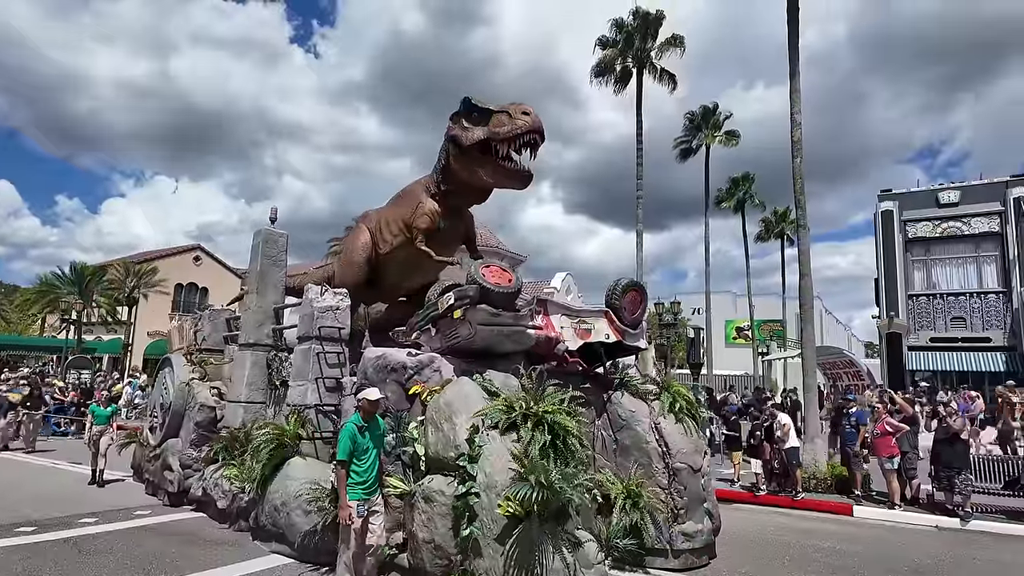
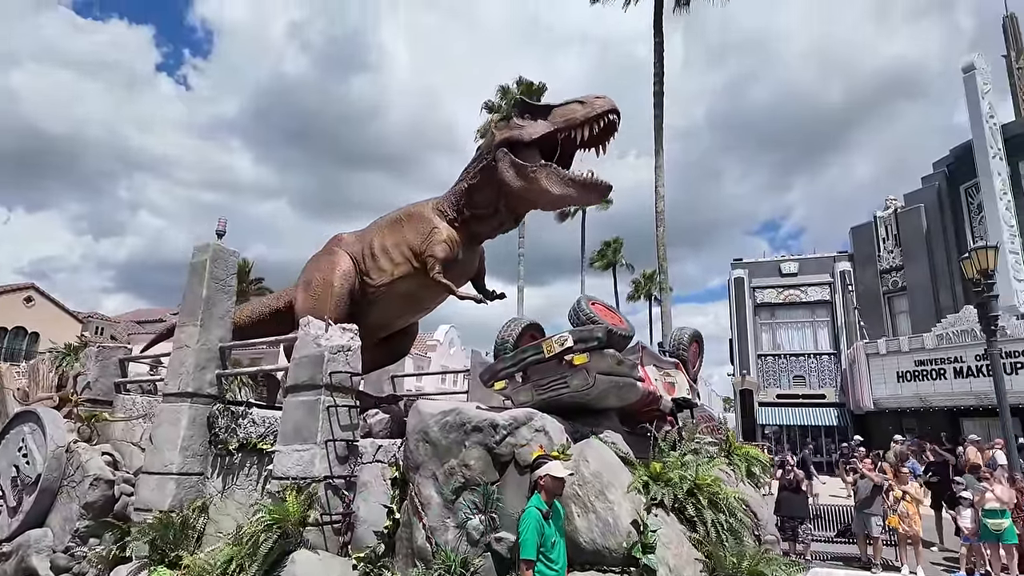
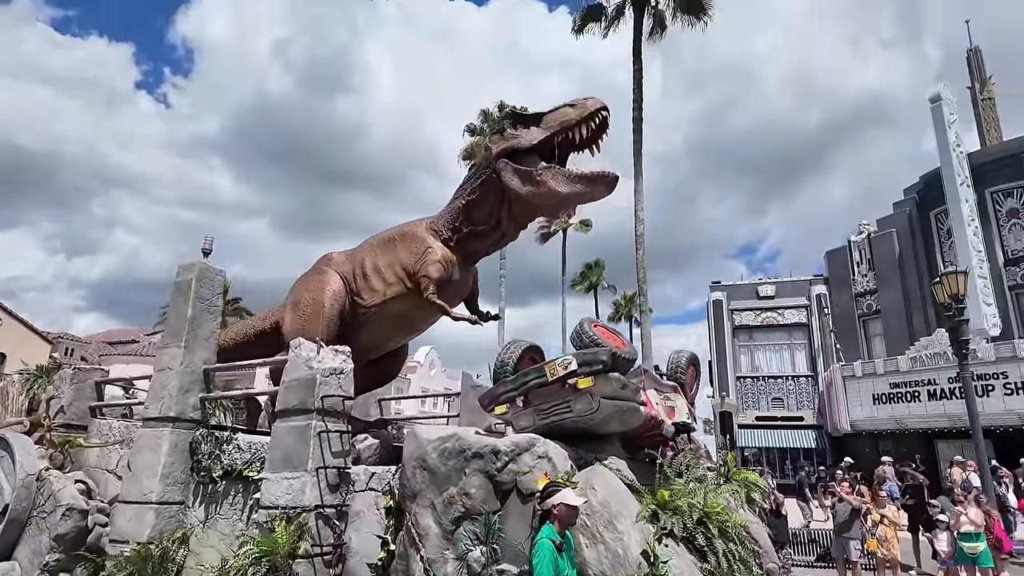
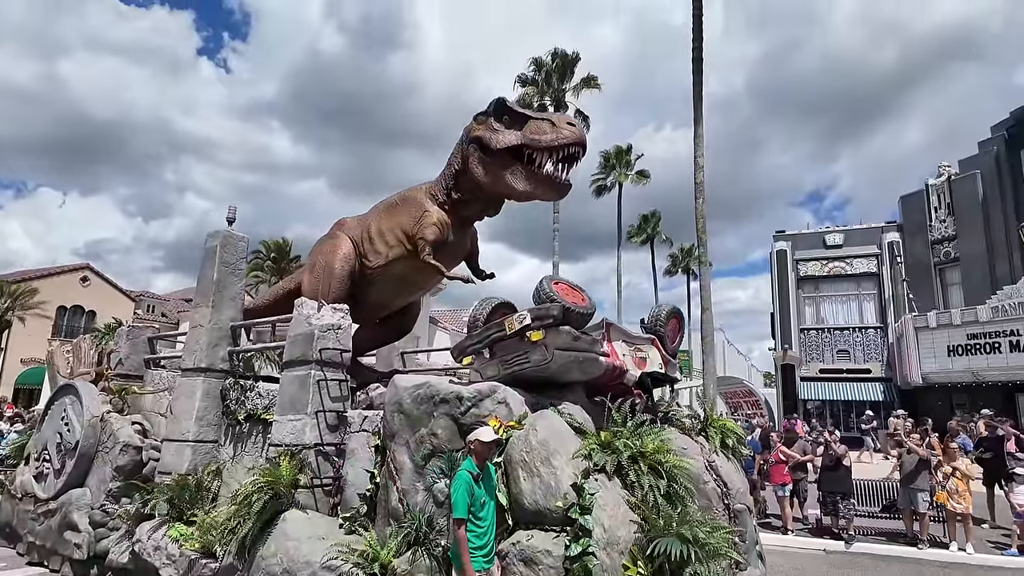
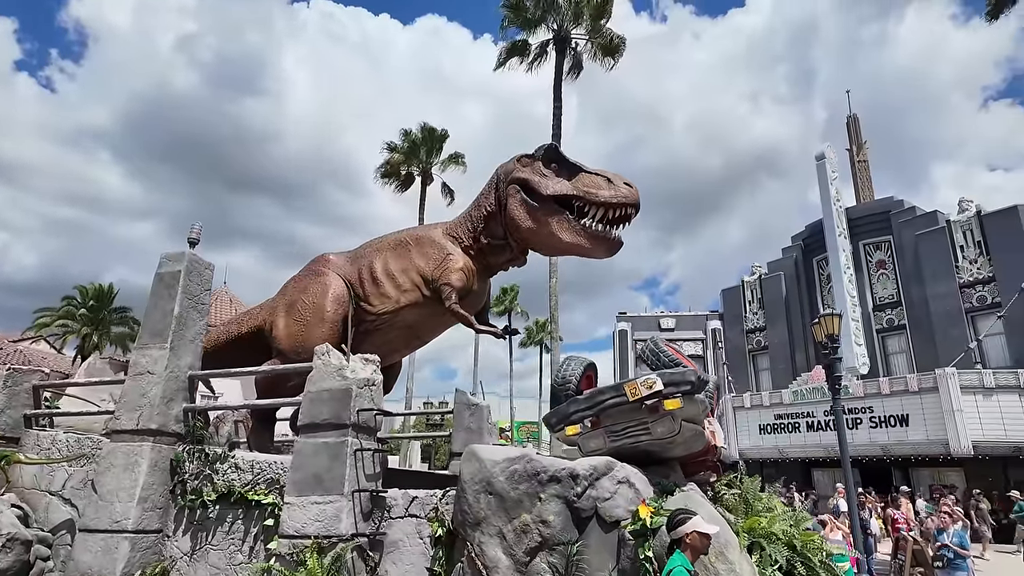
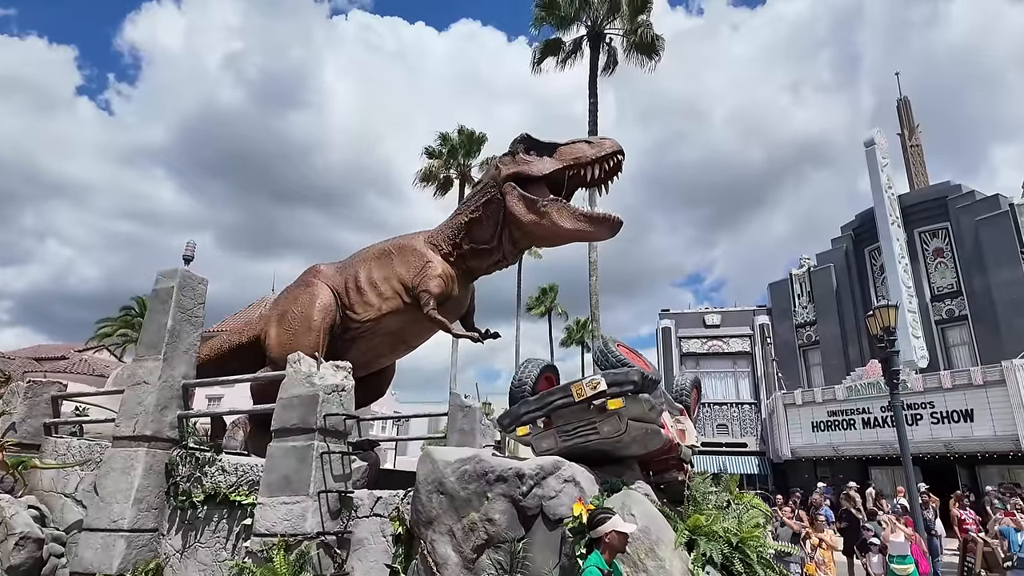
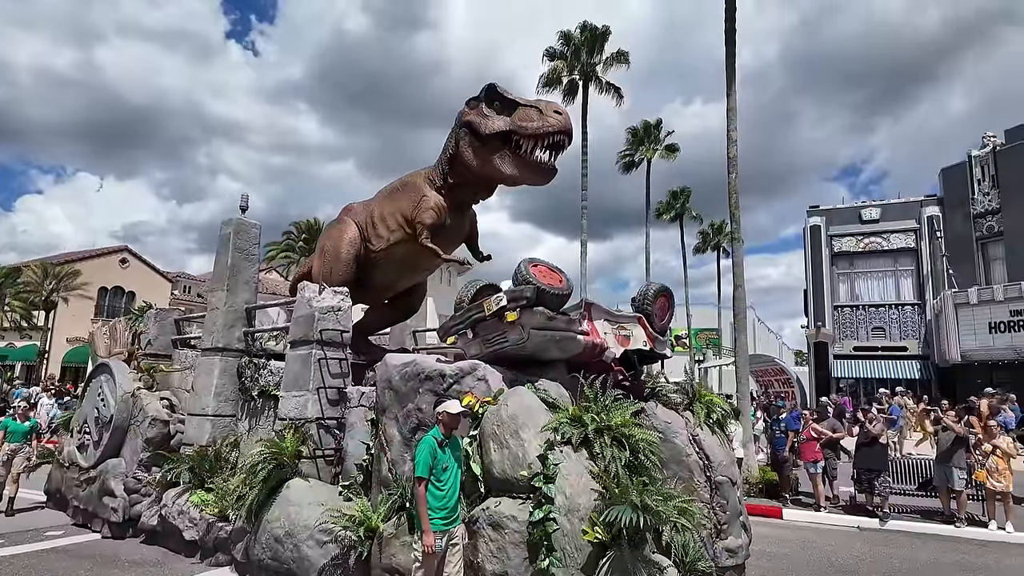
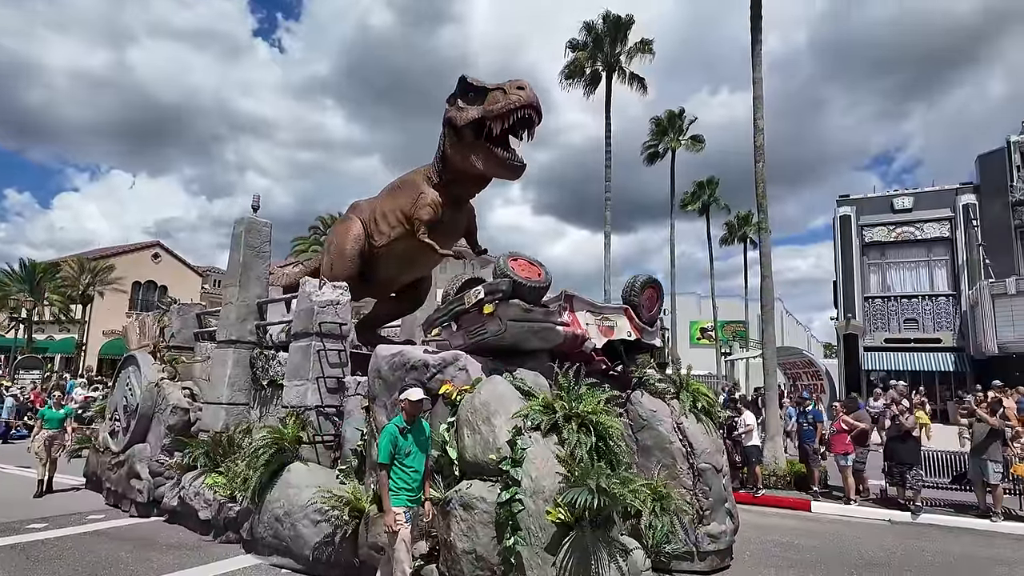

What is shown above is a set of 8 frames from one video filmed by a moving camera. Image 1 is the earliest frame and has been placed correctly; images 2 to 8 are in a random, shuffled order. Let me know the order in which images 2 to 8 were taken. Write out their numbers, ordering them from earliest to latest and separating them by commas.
8, 7, 4, 2, 3, 6, 5
